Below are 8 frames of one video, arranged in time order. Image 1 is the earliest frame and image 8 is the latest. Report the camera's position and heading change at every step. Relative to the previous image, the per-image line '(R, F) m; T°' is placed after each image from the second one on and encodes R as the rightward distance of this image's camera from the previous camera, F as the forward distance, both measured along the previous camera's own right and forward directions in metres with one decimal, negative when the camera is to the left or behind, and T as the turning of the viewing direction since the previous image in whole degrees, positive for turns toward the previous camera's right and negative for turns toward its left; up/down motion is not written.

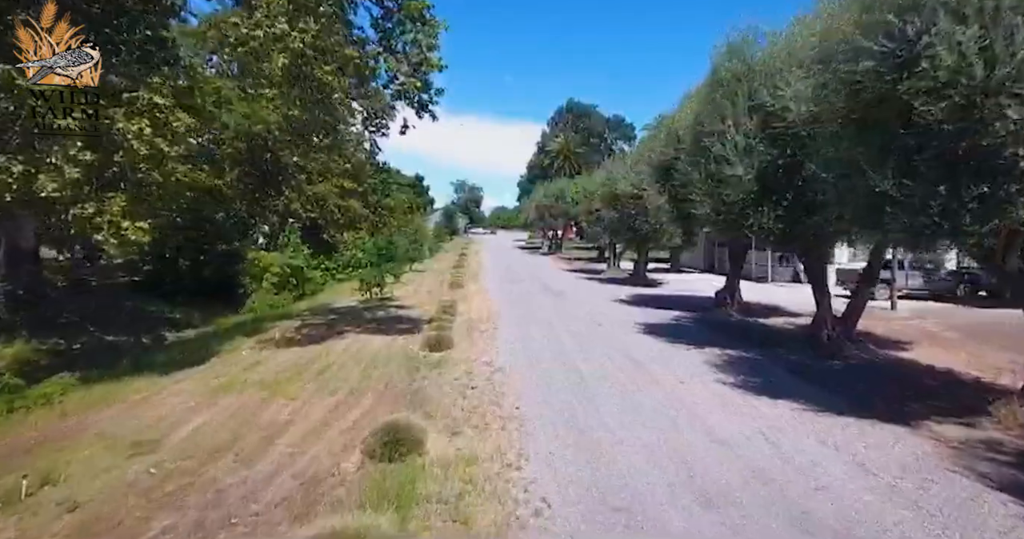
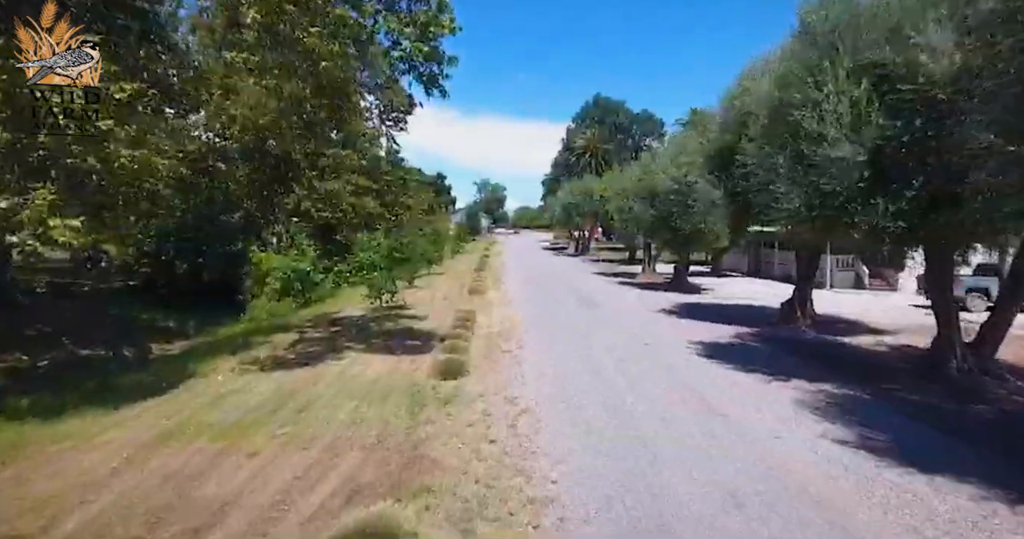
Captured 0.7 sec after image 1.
(-0.1, +1.9) m; -2°
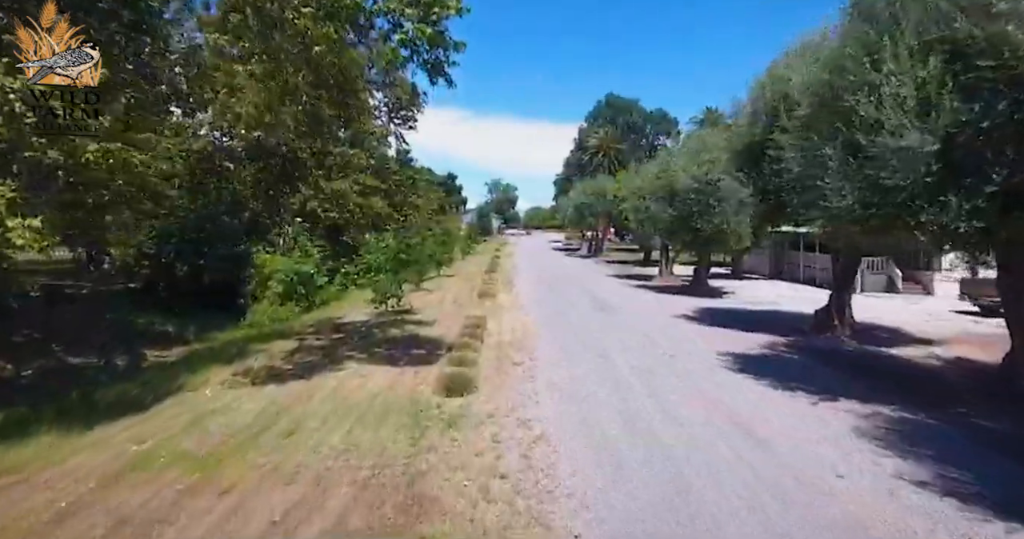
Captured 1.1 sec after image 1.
(0.0, +0.8) m; -1°
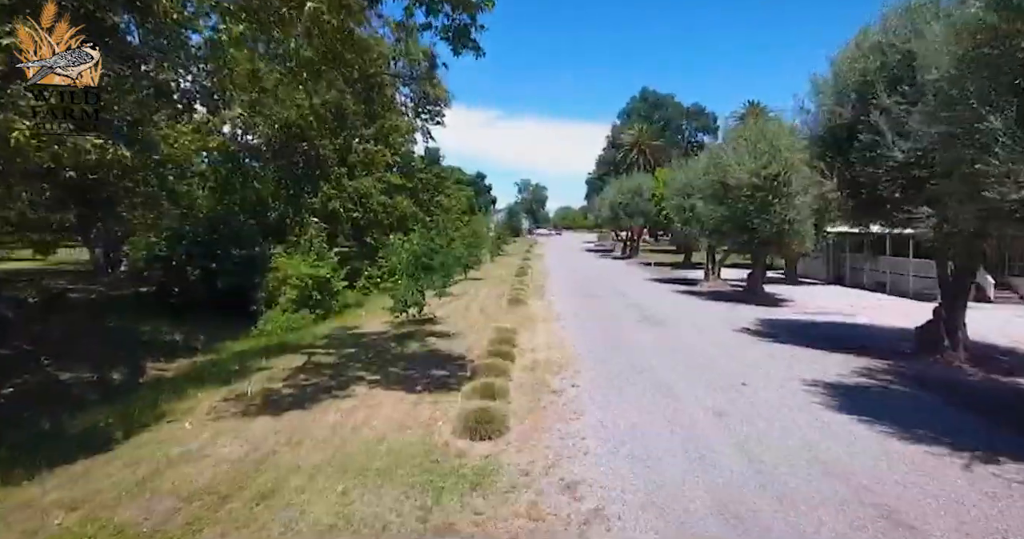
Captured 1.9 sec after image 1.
(-0.1, +1.6) m; -3°
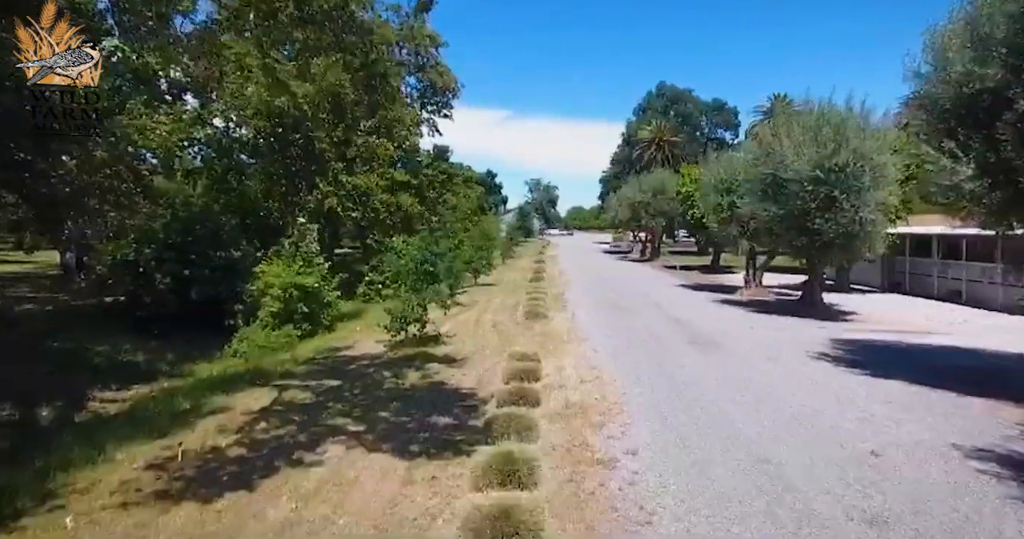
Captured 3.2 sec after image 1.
(-0.2, +2.2) m; -1°
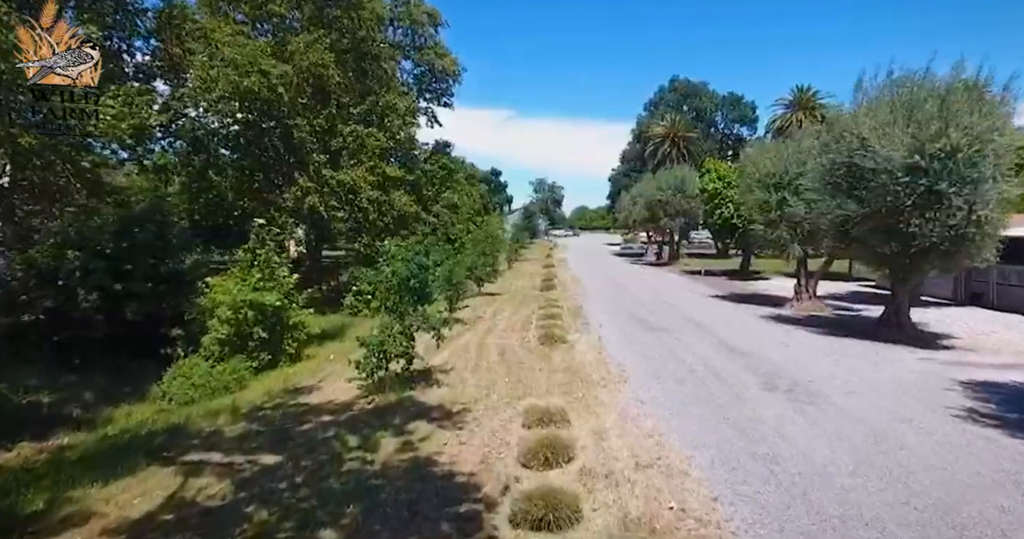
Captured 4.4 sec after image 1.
(-0.2, +2.8) m; 0°
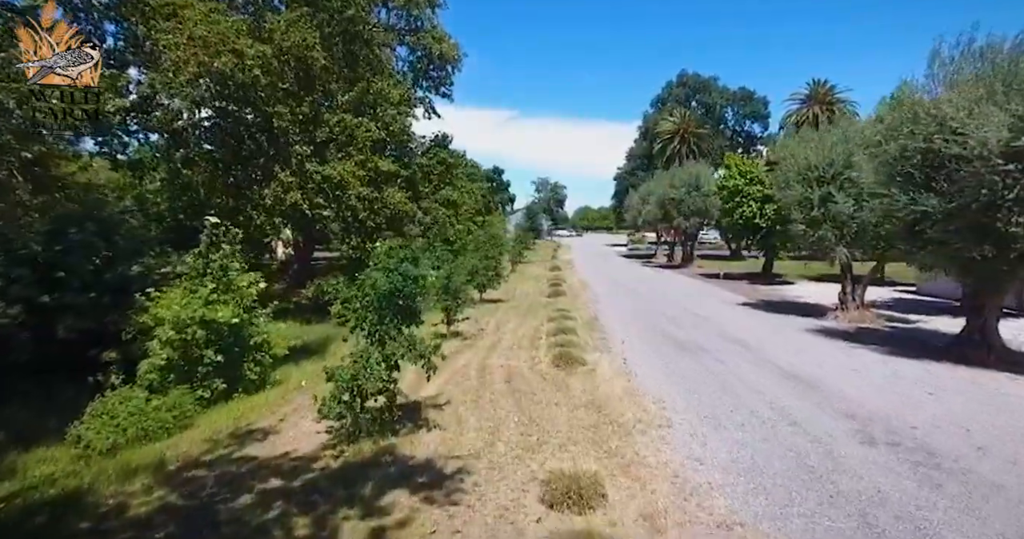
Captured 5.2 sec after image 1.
(-0.1, +1.9) m; 0°
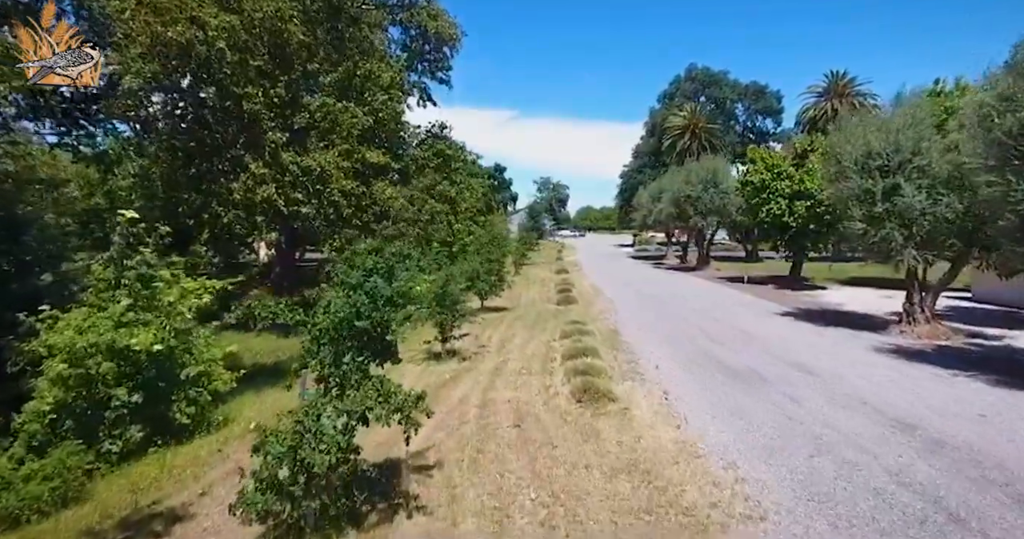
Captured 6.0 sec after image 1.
(-0.1, +2.2) m; 0°
